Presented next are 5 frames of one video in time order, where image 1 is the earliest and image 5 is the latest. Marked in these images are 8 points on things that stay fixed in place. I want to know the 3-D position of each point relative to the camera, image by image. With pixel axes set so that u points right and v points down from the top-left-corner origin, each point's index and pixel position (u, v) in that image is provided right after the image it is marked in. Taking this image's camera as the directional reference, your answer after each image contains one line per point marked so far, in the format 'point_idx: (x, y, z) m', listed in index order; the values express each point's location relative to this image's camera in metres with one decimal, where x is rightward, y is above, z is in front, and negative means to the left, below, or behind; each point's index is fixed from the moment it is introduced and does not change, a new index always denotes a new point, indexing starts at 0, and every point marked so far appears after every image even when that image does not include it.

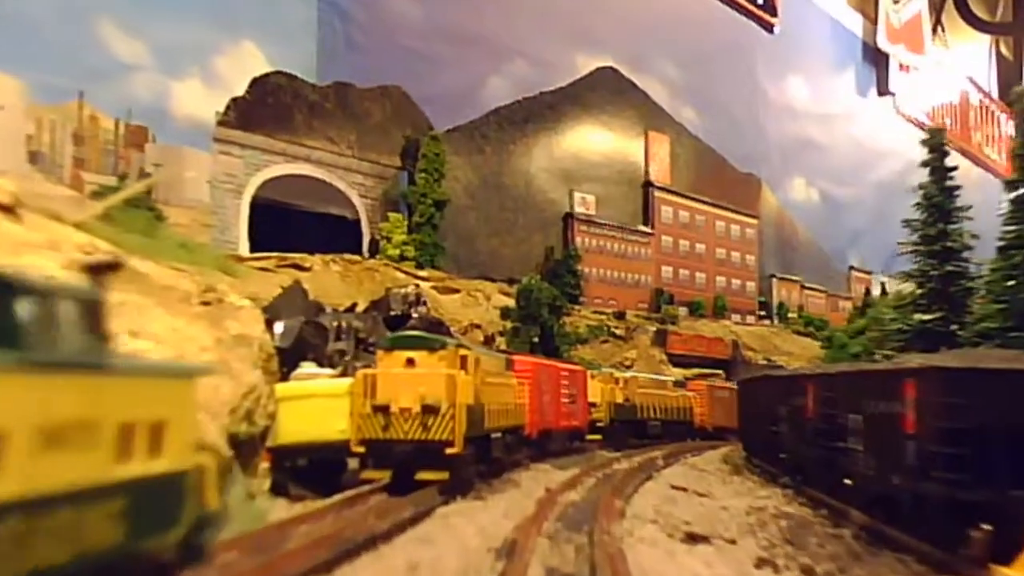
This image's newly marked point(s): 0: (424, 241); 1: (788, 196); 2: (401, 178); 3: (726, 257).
0: (-0.5, +0.3, +6.7) m
1: (+2.3, +0.8, +10.7) m
2: (-0.6, +0.6, +6.6) m
3: (+1.7, +0.2, +9.7) m
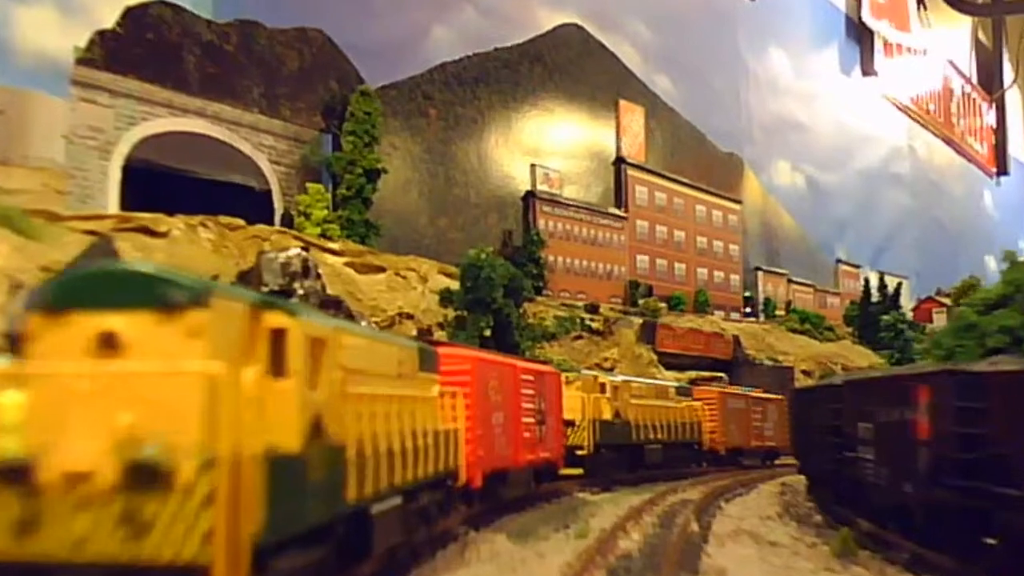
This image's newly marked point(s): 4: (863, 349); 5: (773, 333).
0: (-0.7, +0.3, +5.5) m
1: (+2.0, +0.8, +9.6) m
2: (-0.8, +0.6, +5.5) m
3: (+1.3, +0.3, +8.6) m
4: (+2.9, -0.5, +10.3) m
5: (+2.0, -0.3, +9.3) m
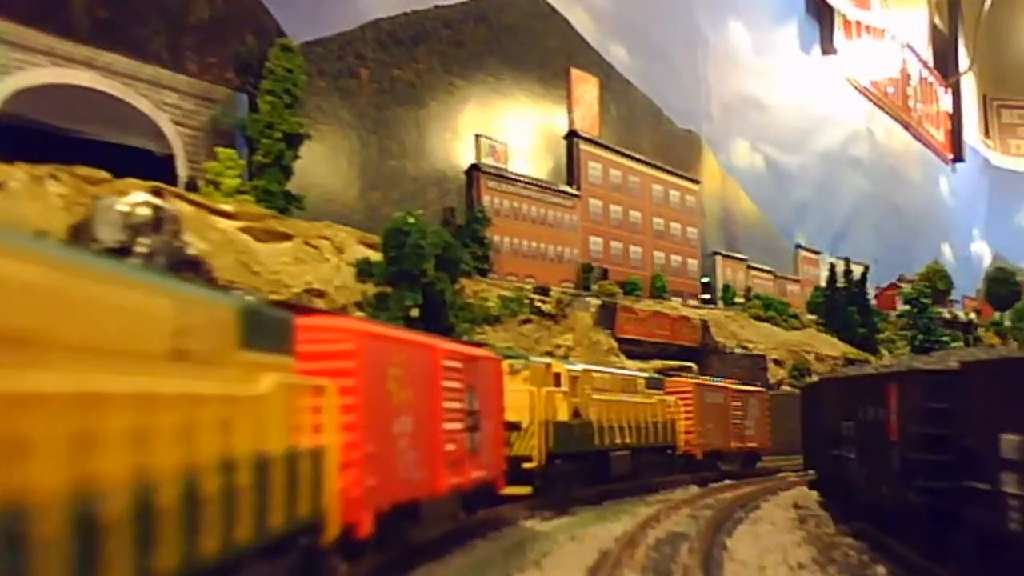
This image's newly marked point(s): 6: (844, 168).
0: (-0.9, +0.4, +4.9) m
1: (+1.6, +0.9, +9.1) m
2: (-1.1, +0.7, +4.8) m
3: (+1.0, +0.4, +8.0) m
4: (+2.5, -0.4, +9.8) m
5: (+1.6, -0.2, +8.8) m
6: (+2.8, +1.0, +10.7) m
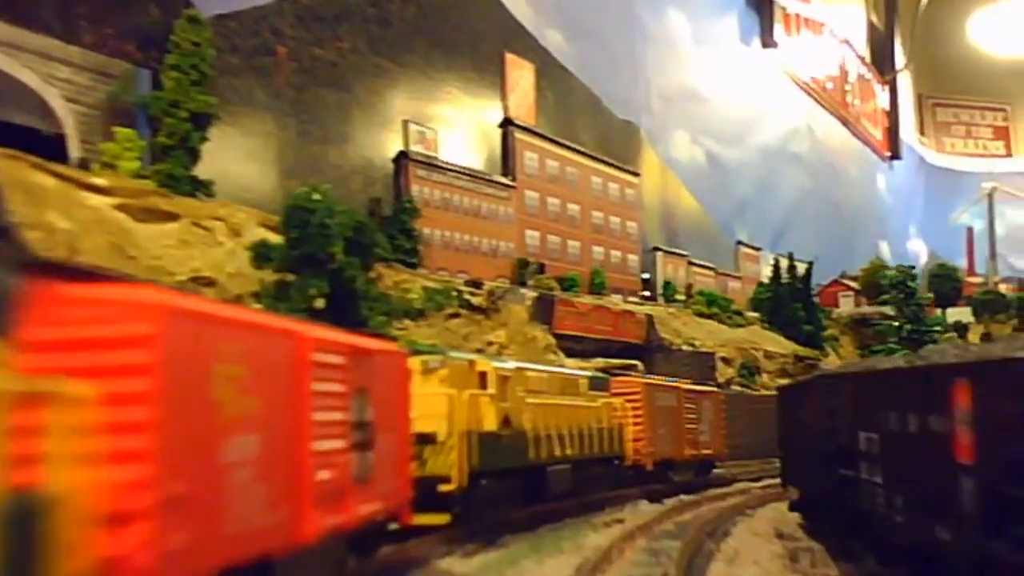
0: (-1.2, +0.4, +4.5) m
1: (+1.1, +0.9, +8.8) m
2: (-1.3, +0.7, +4.4) m
3: (+0.6, +0.4, +7.7) m
4: (+2.0, -0.4, +9.6) m
5: (+1.2, -0.2, +8.5) m
6: (+2.3, +1.0, +10.5) m
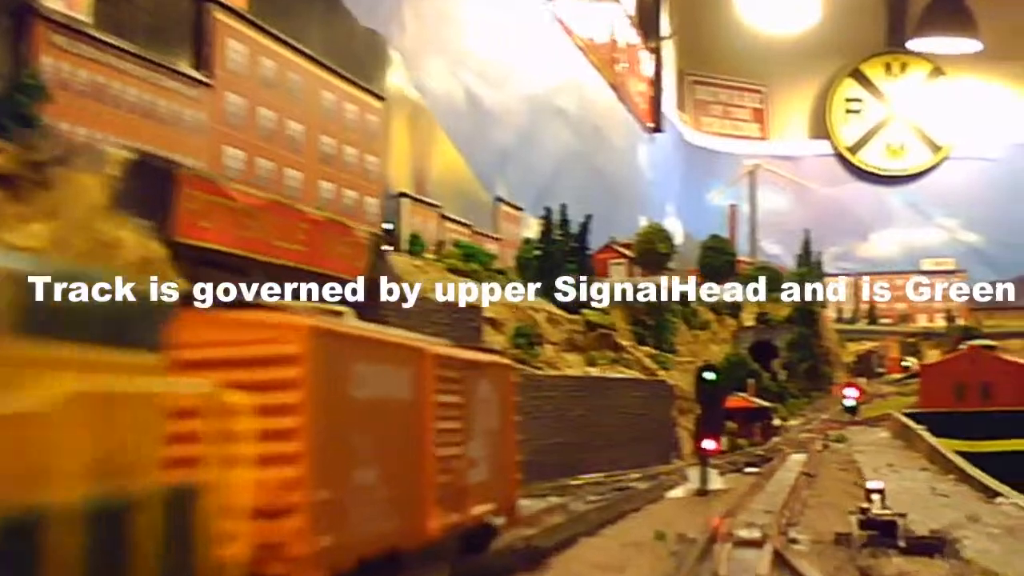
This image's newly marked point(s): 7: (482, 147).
0: (-1.9, +0.6, +2.5) m
1: (-0.5, +1.2, +7.2) m
2: (-2.0, +1.0, +2.4) m
3: (-0.8, +0.7, +6.0) m
4: (+0.2, -0.1, +8.1) m
5: (-0.4, +0.1, +6.9) m
6: (+0.3, +1.3, +9.1) m
7: (-0.1, +0.9, +7.8) m
